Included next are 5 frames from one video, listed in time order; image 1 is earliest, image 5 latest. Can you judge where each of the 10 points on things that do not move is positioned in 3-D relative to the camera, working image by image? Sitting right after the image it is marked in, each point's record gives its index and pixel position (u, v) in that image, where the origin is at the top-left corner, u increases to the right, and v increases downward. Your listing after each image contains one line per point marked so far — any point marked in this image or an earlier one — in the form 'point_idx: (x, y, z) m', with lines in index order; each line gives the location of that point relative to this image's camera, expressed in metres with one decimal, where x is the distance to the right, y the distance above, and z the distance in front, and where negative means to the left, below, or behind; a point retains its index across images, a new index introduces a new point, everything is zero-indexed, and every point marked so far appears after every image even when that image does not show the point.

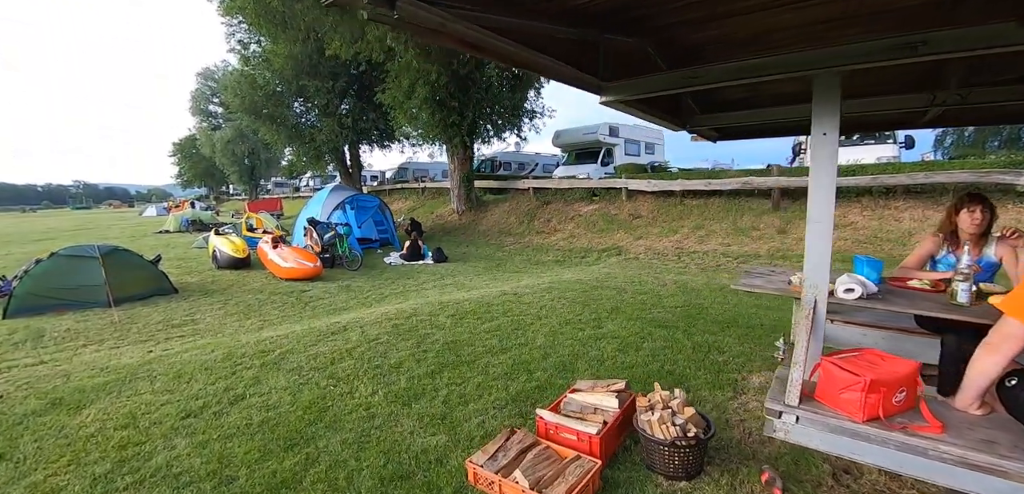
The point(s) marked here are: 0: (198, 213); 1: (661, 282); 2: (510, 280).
0: (-12.4, +1.4, +19.3) m
1: (+2.4, -0.6, +7.7) m
2: (0.0, -0.6, +8.6) m
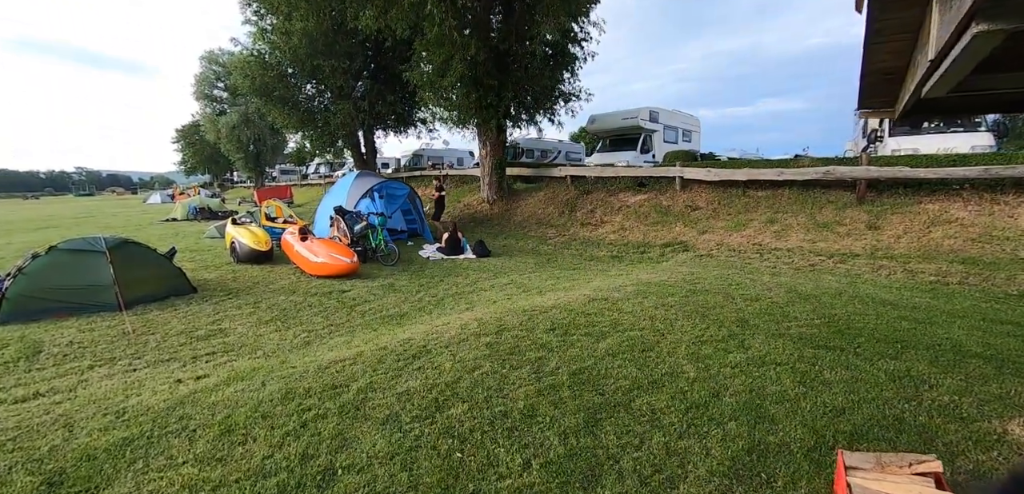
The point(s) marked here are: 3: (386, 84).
0: (-11.3, +1.7, +18.1) m
1: (+3.4, -0.5, +6.6) m
2: (+1.0, -0.5, +7.4) m
3: (-4.7, +6.0, +18.1) m
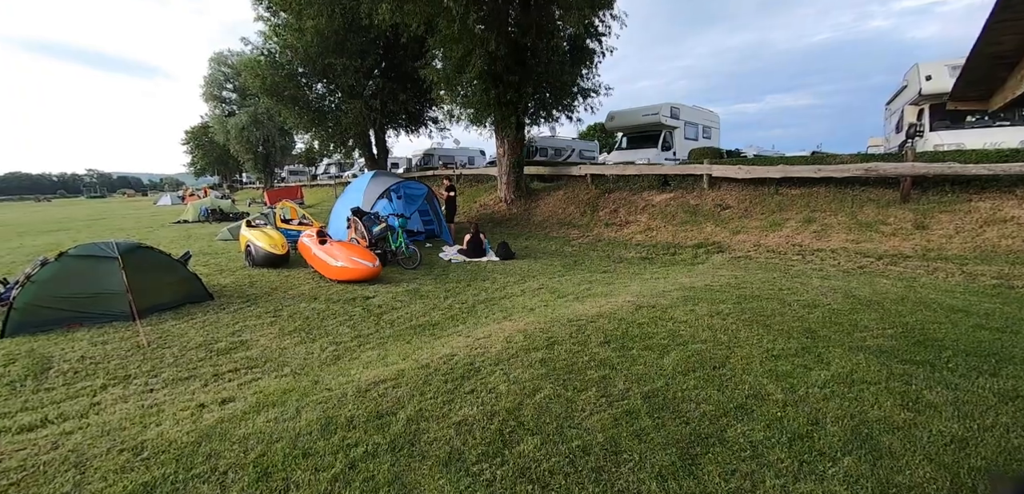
0: (-10.8, +1.7, +17.9) m
1: (+3.9, -0.6, +6.2) m
2: (+1.4, -0.5, +7.0) m
3: (-4.2, +6.0, +17.8) m
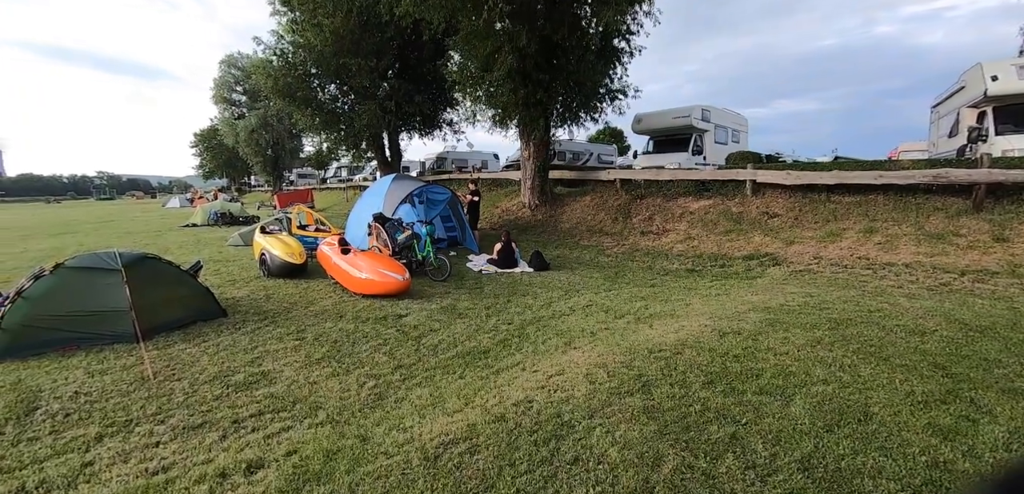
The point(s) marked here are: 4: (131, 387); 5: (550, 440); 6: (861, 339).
0: (-10.1, +1.5, +17.3) m
1: (+4.4, -0.7, +5.4) m
2: (+2.0, -0.7, +6.3) m
3: (-3.4, +5.8, +17.1) m
4: (-2.9, -1.1, +3.7) m
5: (+0.2, -1.0, +2.5) m
6: (+3.2, -0.8, +4.4) m
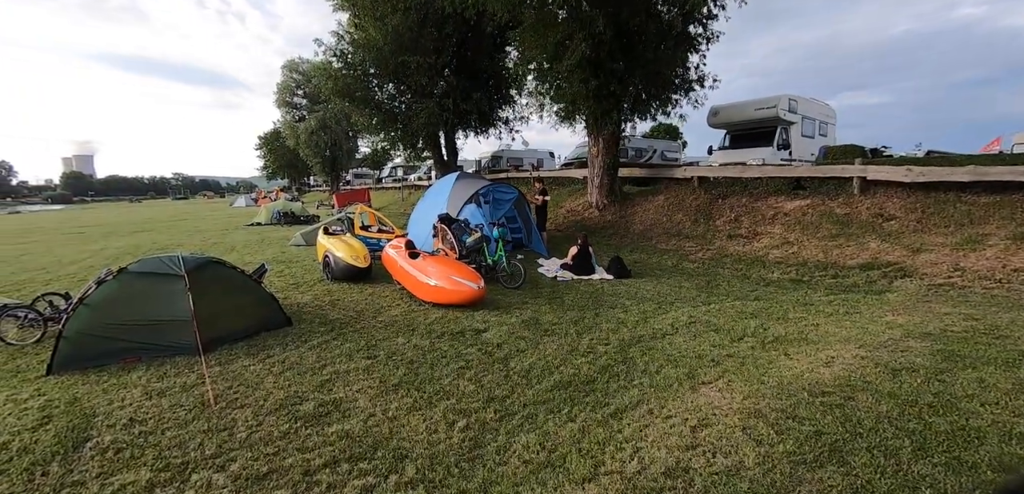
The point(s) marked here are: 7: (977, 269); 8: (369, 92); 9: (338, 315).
0: (-7.9, +1.5, +17.4) m
1: (+5.3, -0.9, +4.2) m
2: (+3.0, -0.8, +5.3) m
3: (-1.3, +5.7, +16.6) m
4: (-2.1, -1.1, +3.2) m
5: (+0.8, -1.1, +1.7) m
6: (+4.0, -0.9, +3.4) m
7: (+6.4, -0.3, +6.7) m
8: (-4.8, +5.2, +16.4) m
9: (-2.1, -0.8, +5.7) m
